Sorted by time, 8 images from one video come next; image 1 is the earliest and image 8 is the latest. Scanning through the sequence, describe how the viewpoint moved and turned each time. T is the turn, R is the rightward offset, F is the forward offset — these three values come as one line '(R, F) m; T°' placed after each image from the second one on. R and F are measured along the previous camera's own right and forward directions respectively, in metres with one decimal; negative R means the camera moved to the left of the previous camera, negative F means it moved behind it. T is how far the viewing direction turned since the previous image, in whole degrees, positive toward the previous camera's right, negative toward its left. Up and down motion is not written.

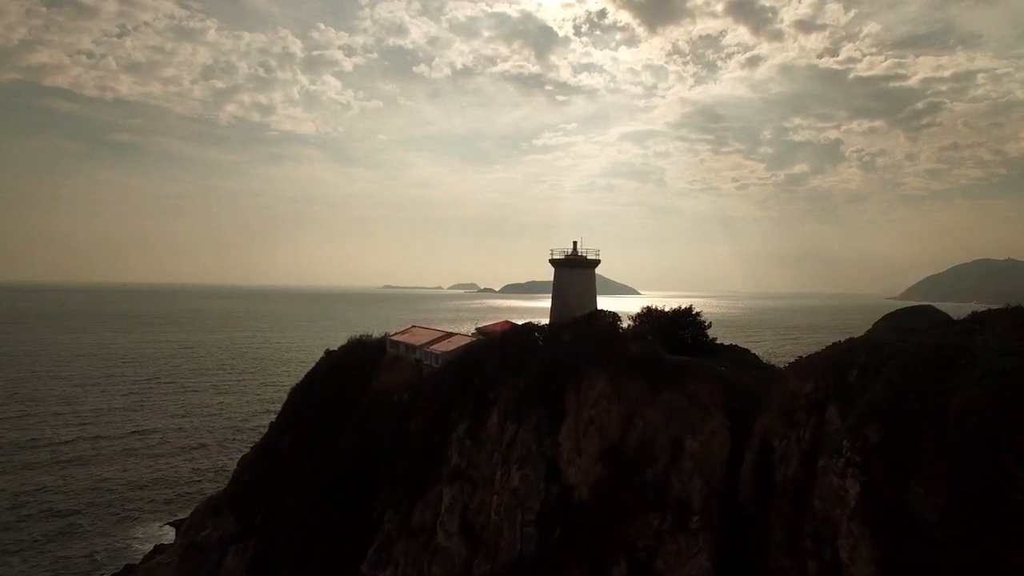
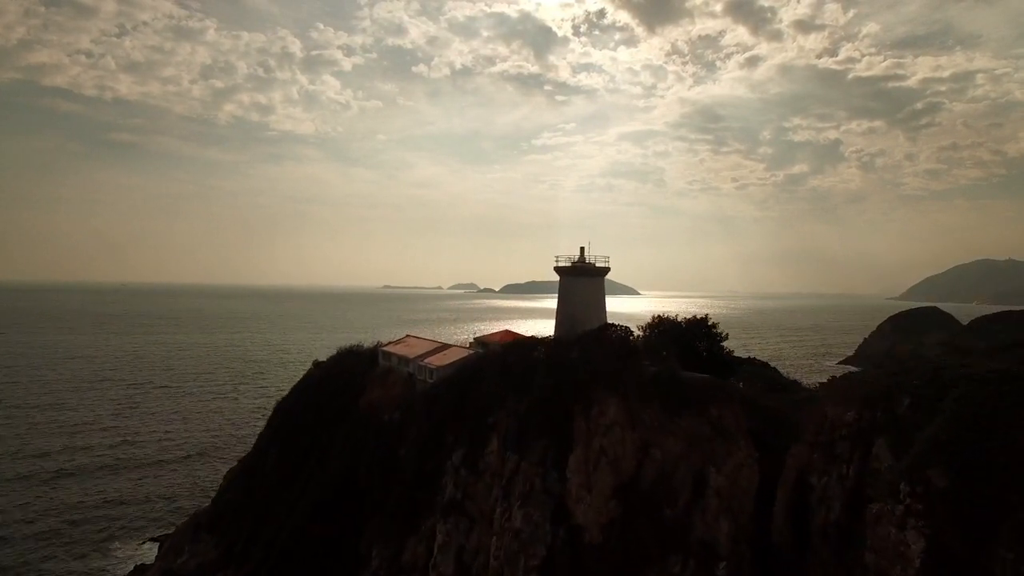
(-0.2, +0.6) m; 0°
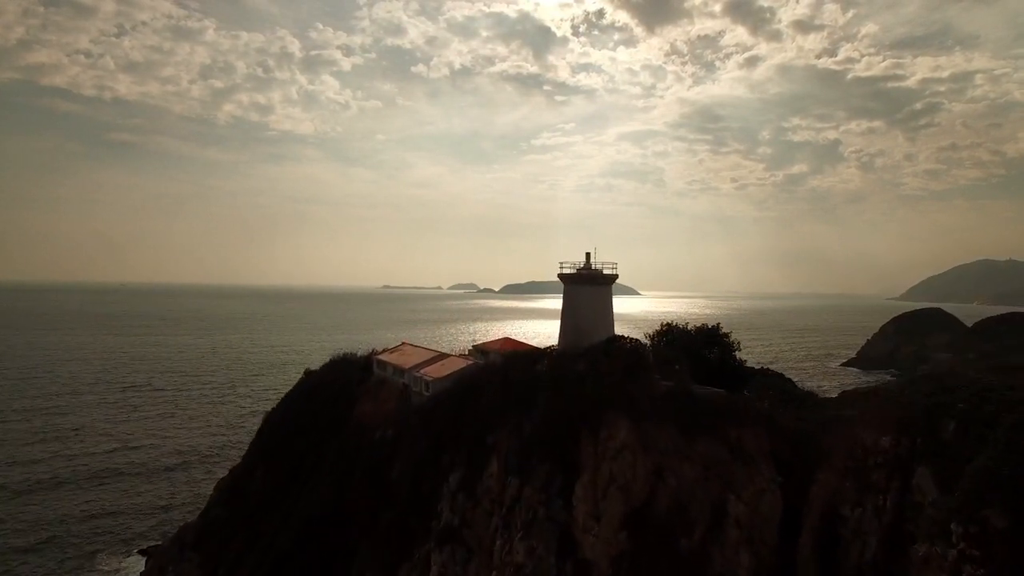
(-0.2, +0.5) m; 0°
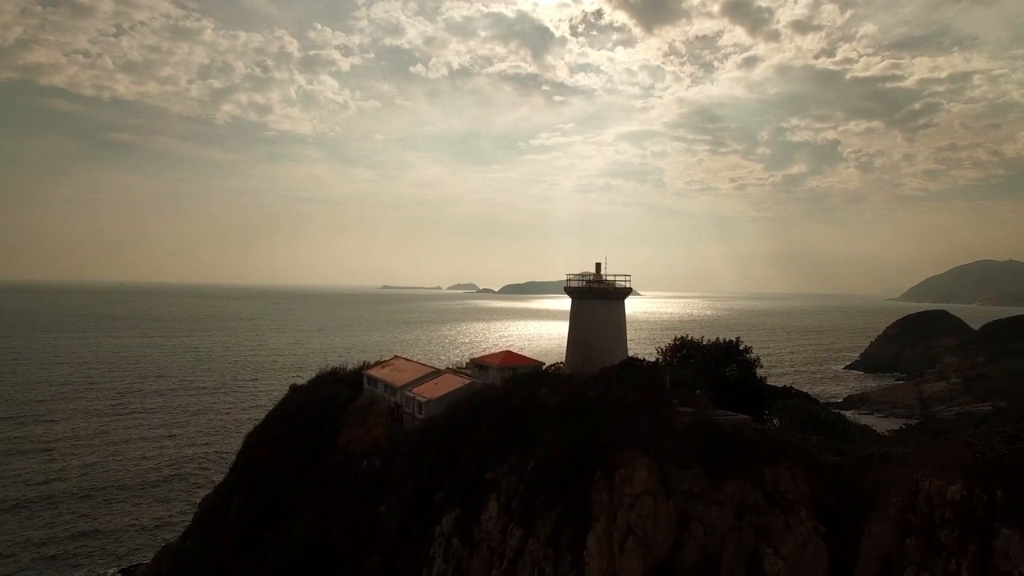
(-1.5, -0.8) m; 0°
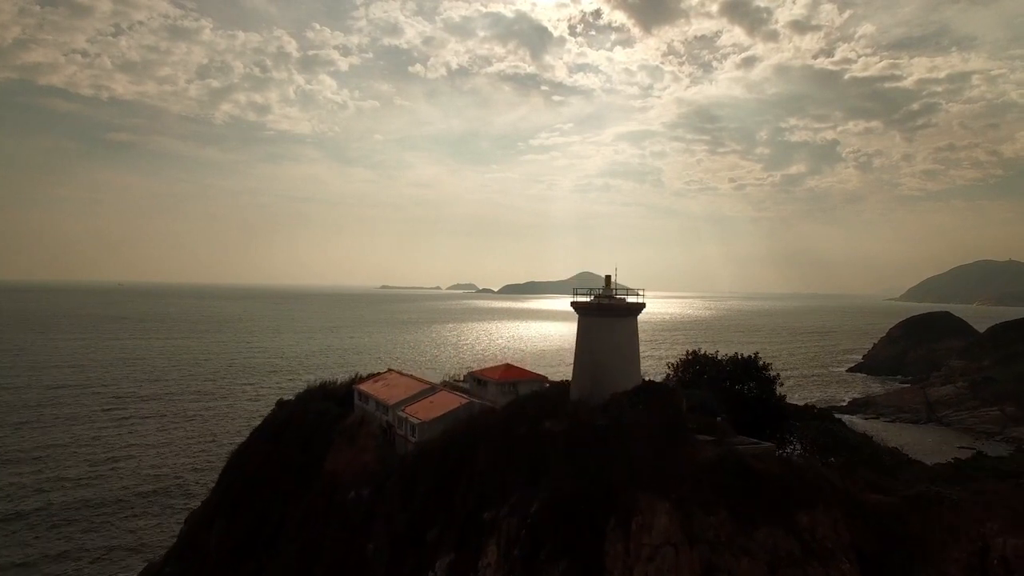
(-1.1, -0.1) m; 0°
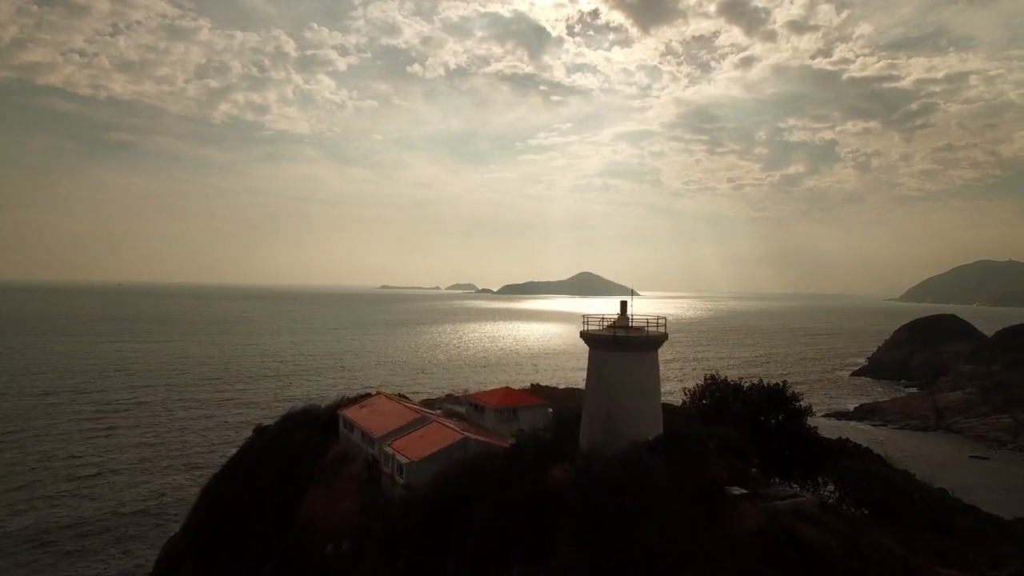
(-0.1, +1.7) m; 0°
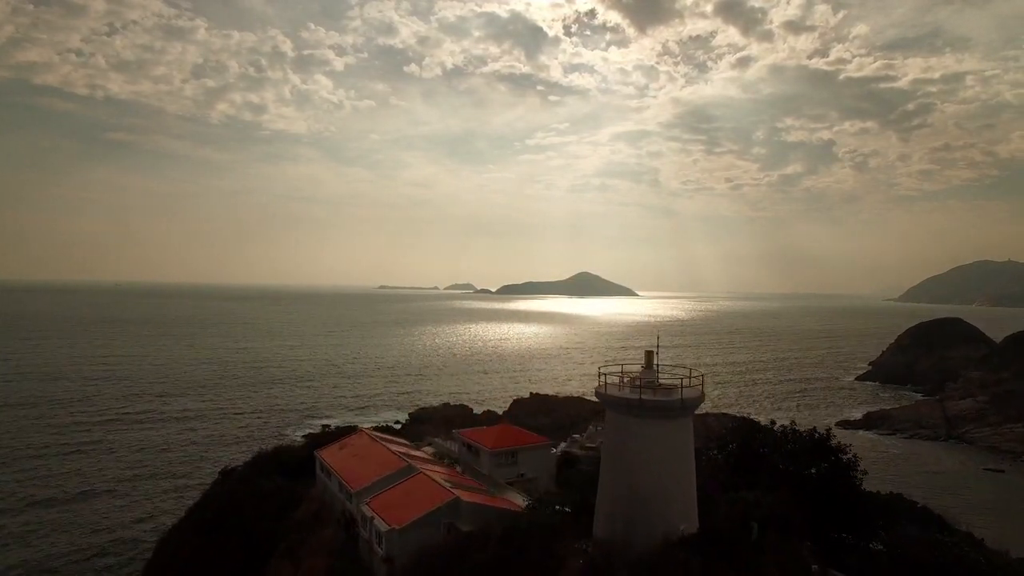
(0.0, +2.1) m; 0°
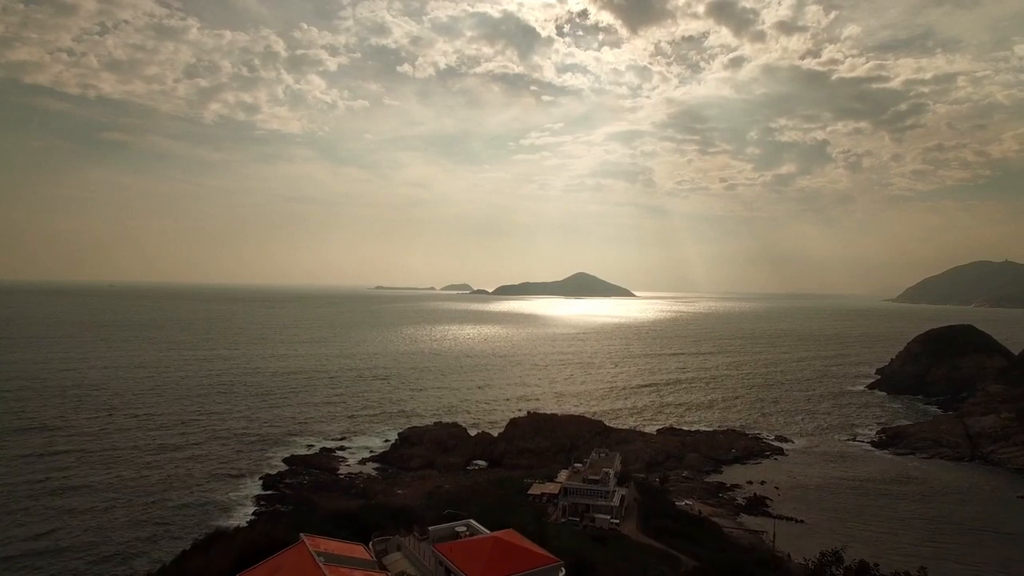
(0.0, +4.4) m; +1°
